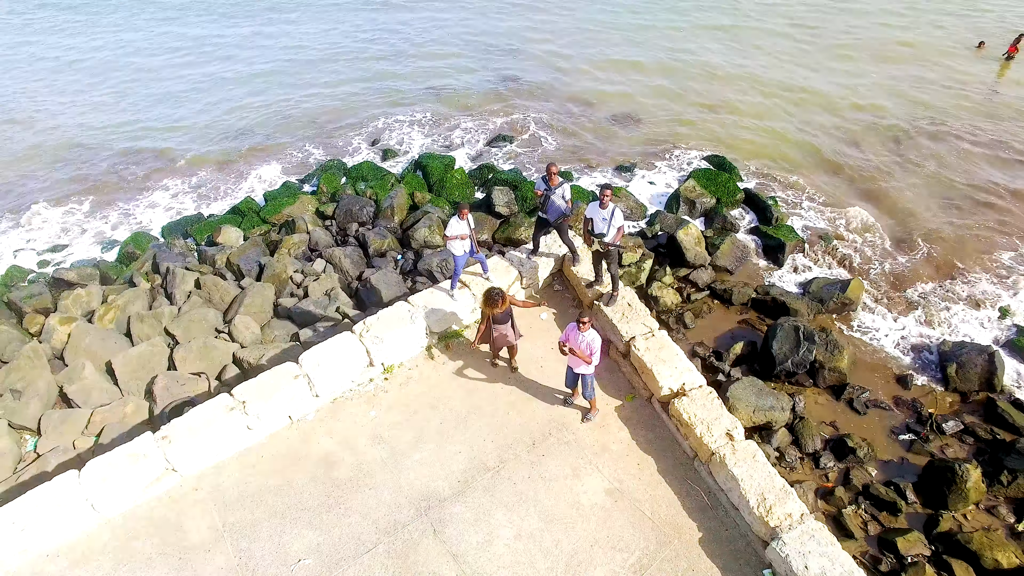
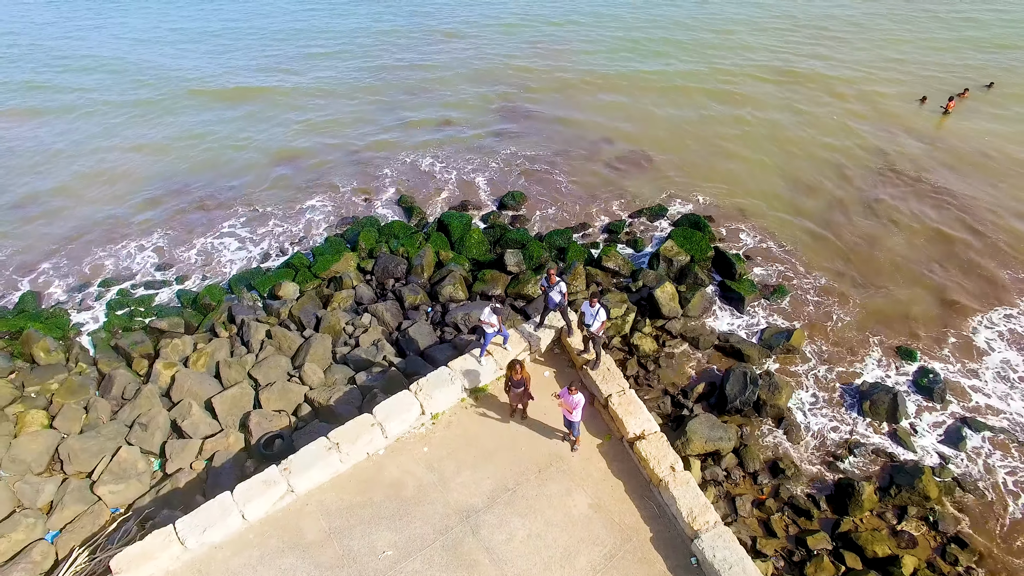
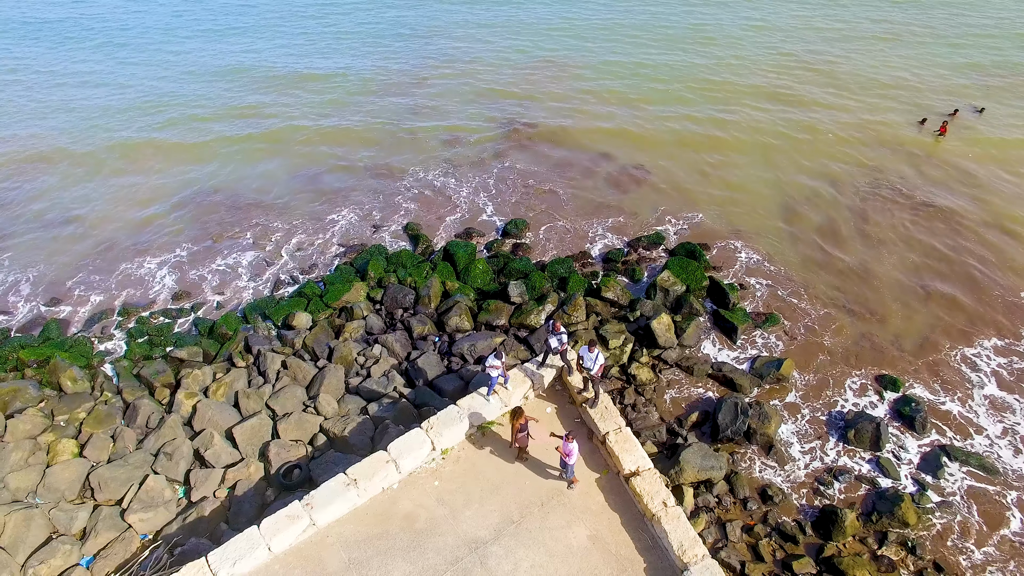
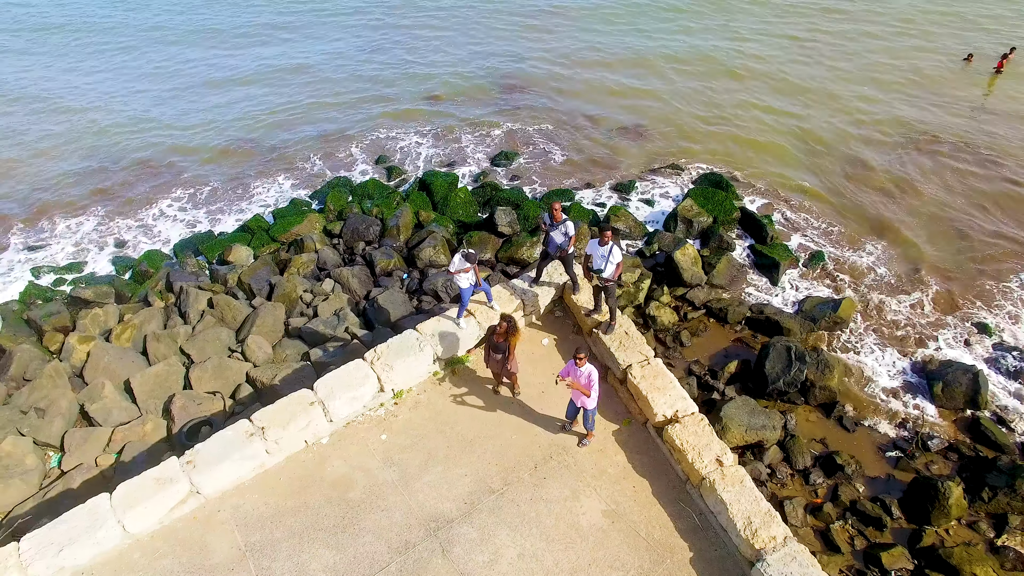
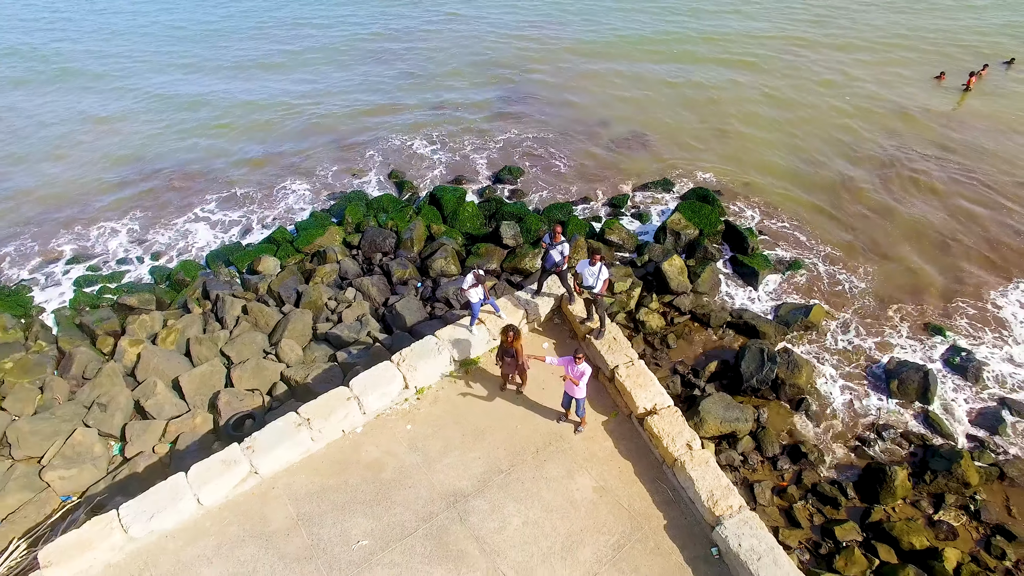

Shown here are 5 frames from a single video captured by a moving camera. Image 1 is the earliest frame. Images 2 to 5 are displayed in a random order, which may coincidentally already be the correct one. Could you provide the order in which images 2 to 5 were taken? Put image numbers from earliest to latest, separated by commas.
4, 5, 2, 3
